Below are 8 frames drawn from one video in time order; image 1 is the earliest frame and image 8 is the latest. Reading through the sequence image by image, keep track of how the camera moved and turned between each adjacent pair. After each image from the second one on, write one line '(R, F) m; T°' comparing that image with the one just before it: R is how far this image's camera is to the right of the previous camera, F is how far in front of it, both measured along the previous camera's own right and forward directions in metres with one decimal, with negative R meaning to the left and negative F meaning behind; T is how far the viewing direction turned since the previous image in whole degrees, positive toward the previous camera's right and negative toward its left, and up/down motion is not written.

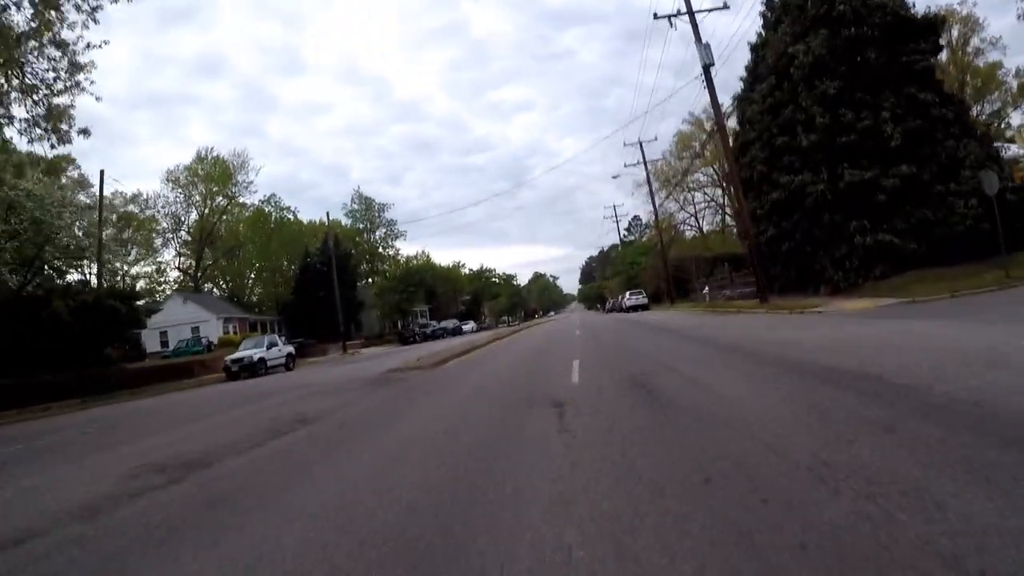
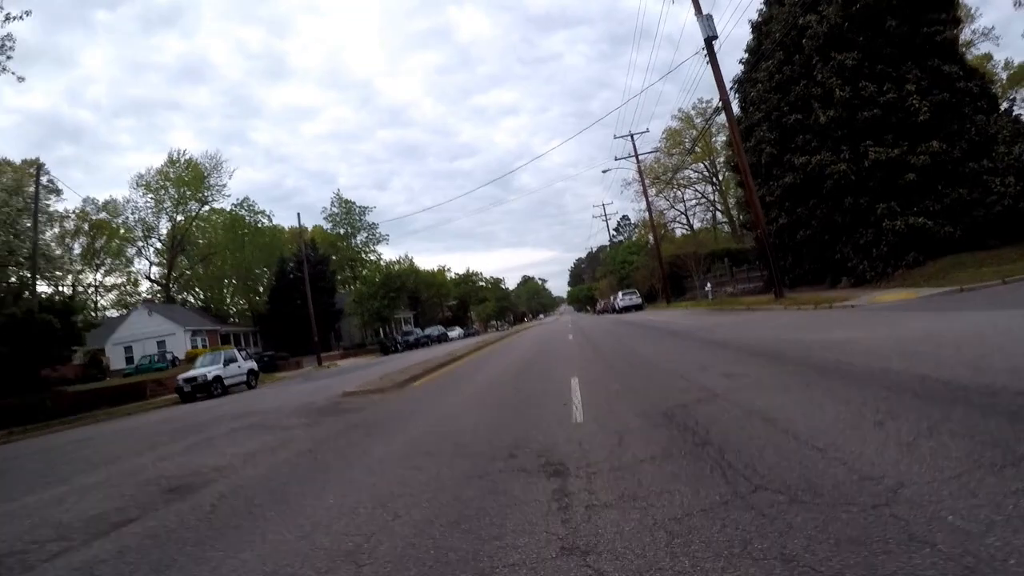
(+0.2, +3.9) m; +1°
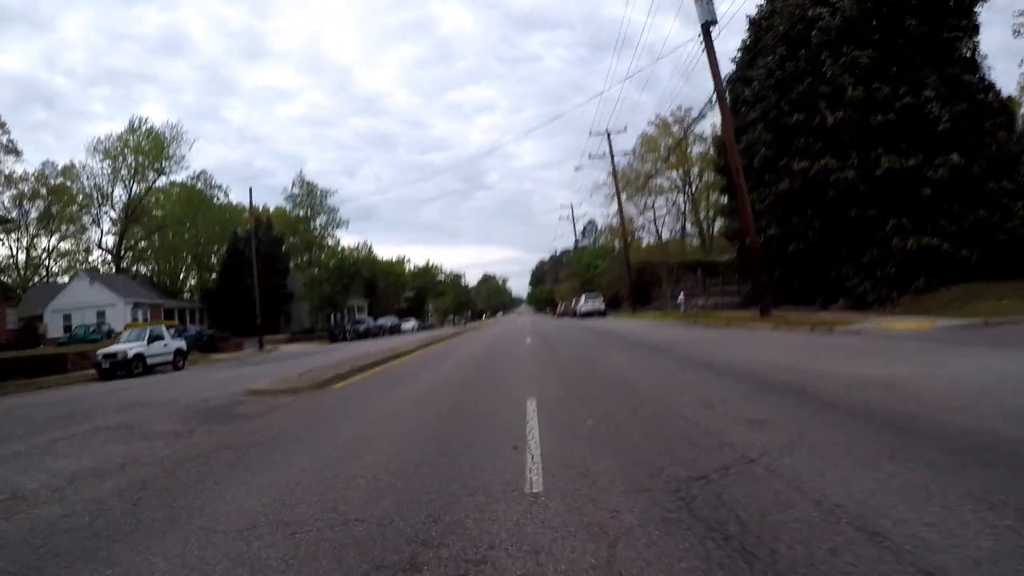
(+0.2, +3.0) m; +3°
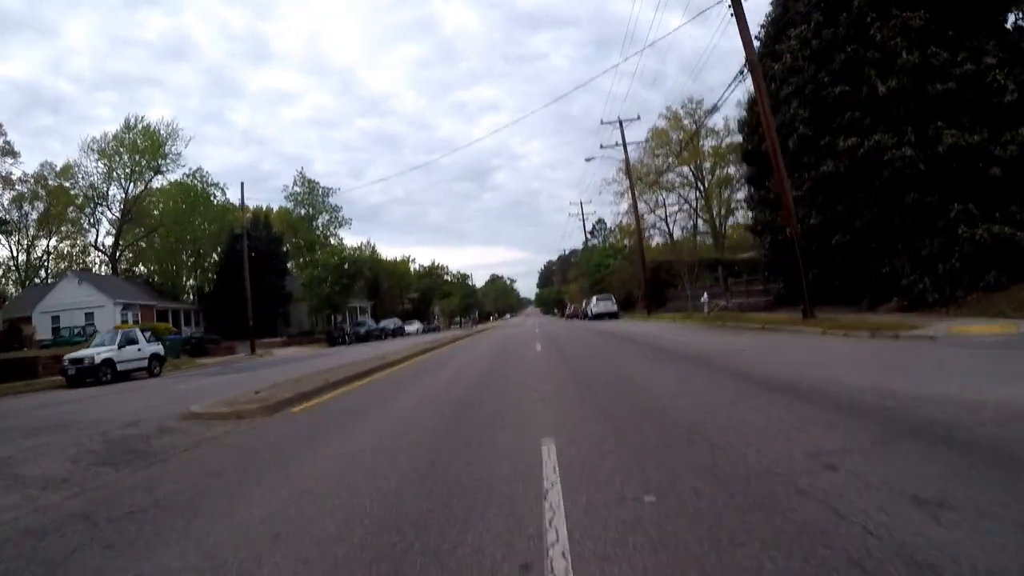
(0.0, +2.8) m; -1°
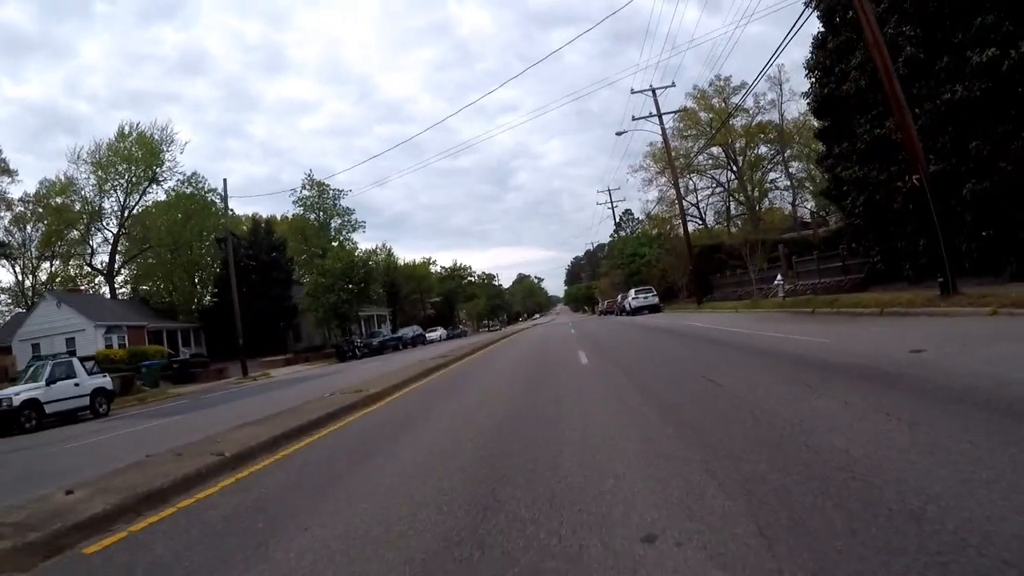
(-0.1, +5.4) m; -2°
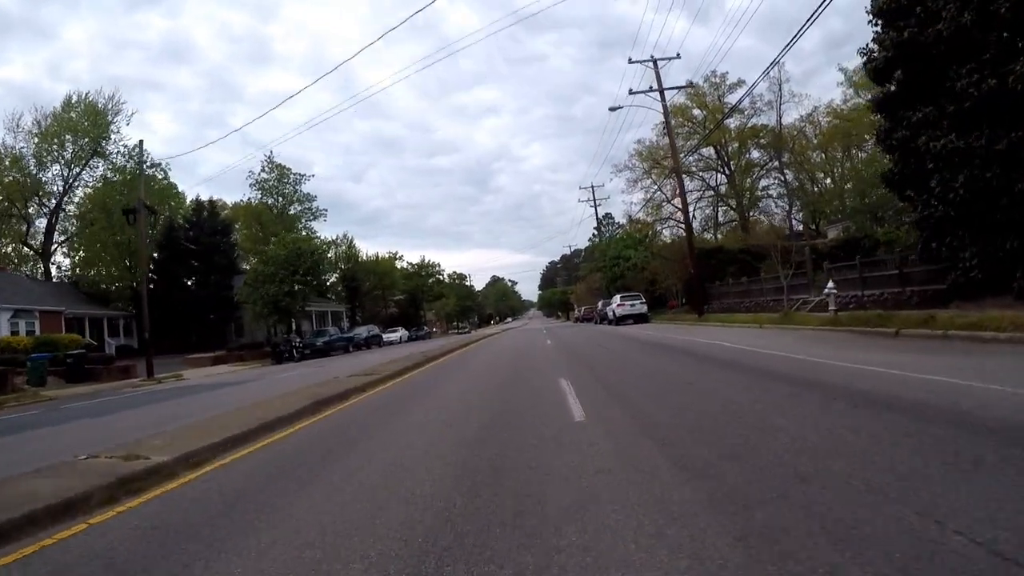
(+0.2, +5.3) m; +2°
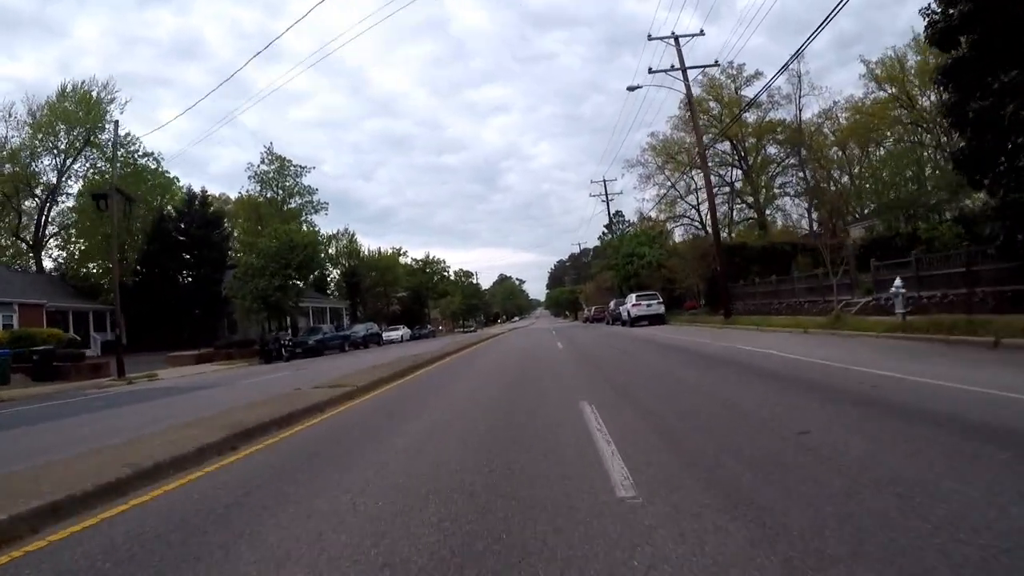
(0.0, +2.4) m; -1°
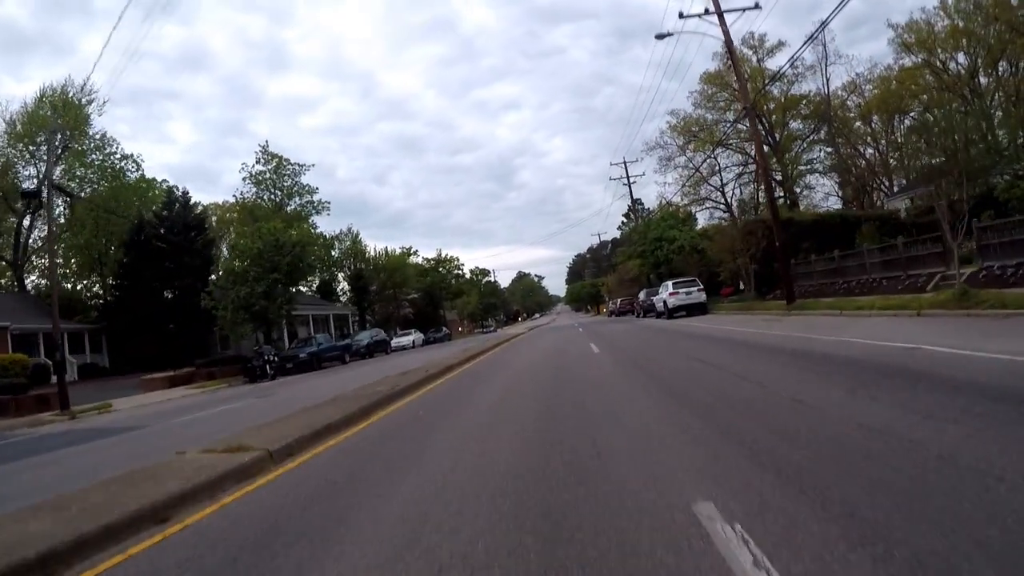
(0.0, +4.1) m; -1°
